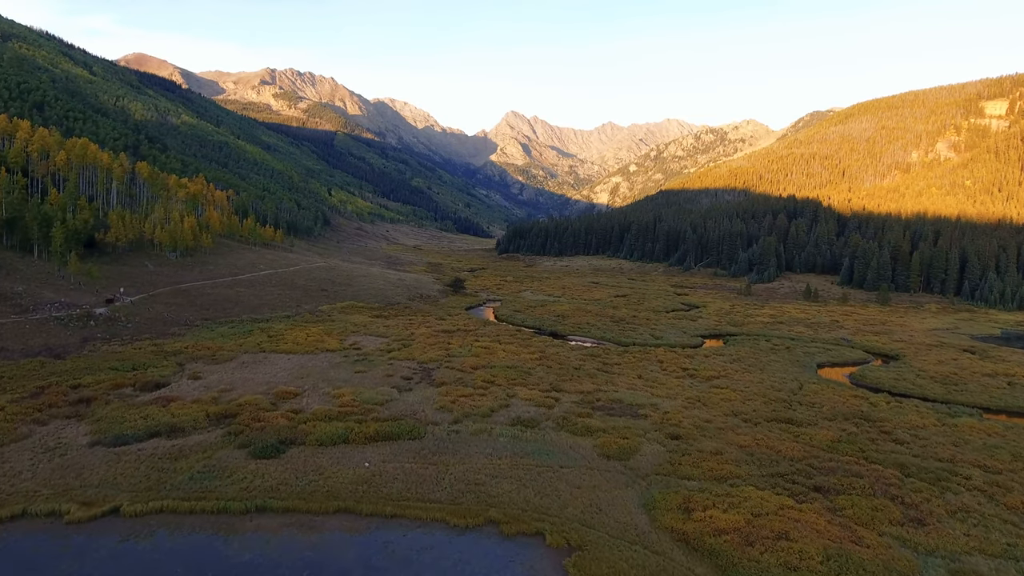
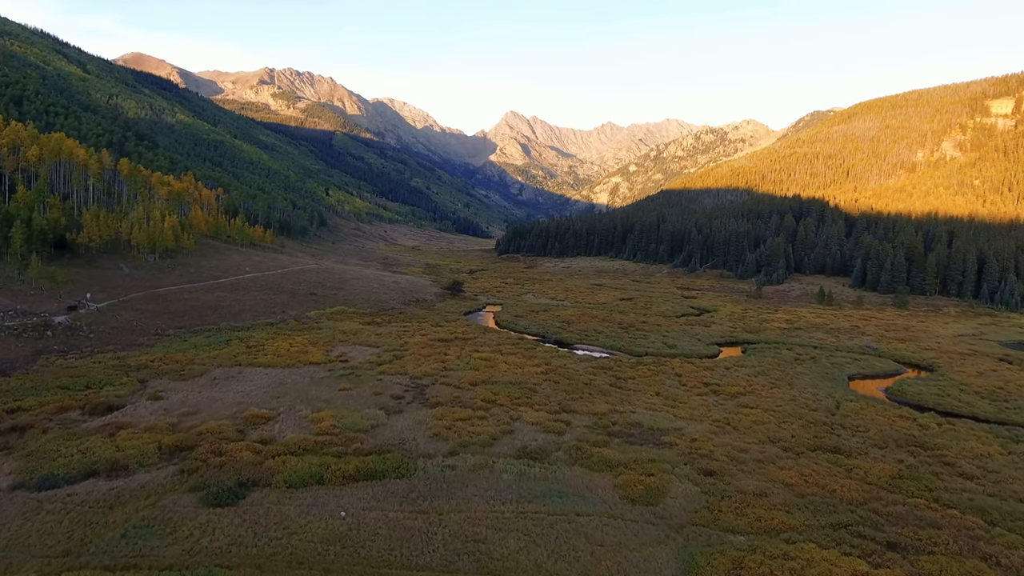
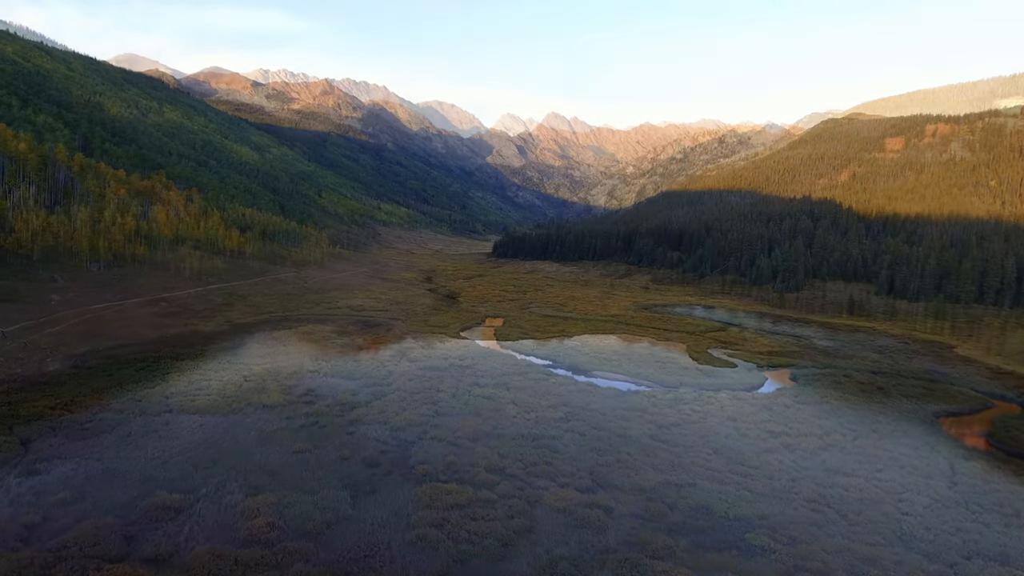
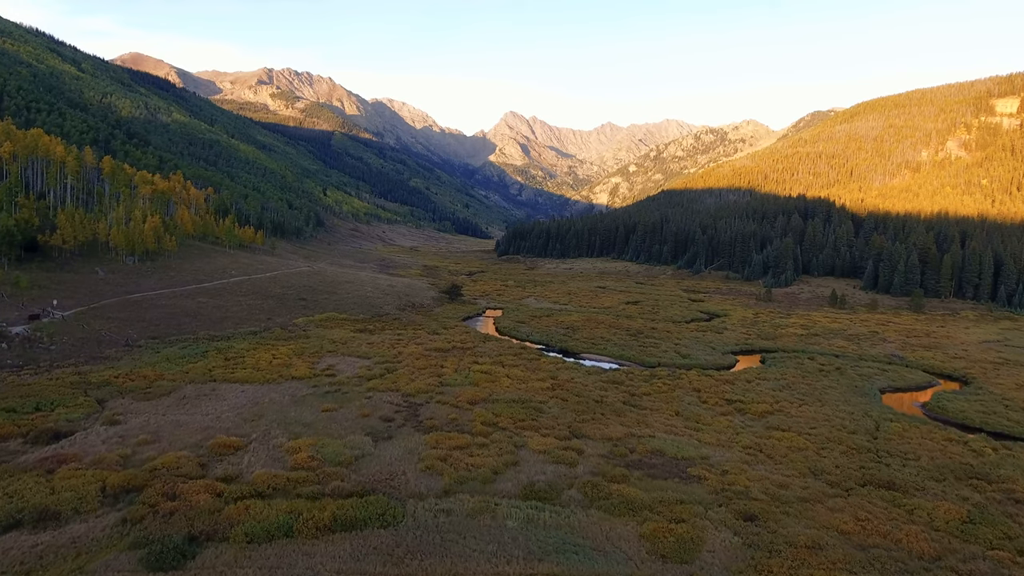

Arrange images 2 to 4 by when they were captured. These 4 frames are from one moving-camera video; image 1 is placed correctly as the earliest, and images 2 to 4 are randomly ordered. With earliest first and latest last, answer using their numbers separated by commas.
2, 4, 3
